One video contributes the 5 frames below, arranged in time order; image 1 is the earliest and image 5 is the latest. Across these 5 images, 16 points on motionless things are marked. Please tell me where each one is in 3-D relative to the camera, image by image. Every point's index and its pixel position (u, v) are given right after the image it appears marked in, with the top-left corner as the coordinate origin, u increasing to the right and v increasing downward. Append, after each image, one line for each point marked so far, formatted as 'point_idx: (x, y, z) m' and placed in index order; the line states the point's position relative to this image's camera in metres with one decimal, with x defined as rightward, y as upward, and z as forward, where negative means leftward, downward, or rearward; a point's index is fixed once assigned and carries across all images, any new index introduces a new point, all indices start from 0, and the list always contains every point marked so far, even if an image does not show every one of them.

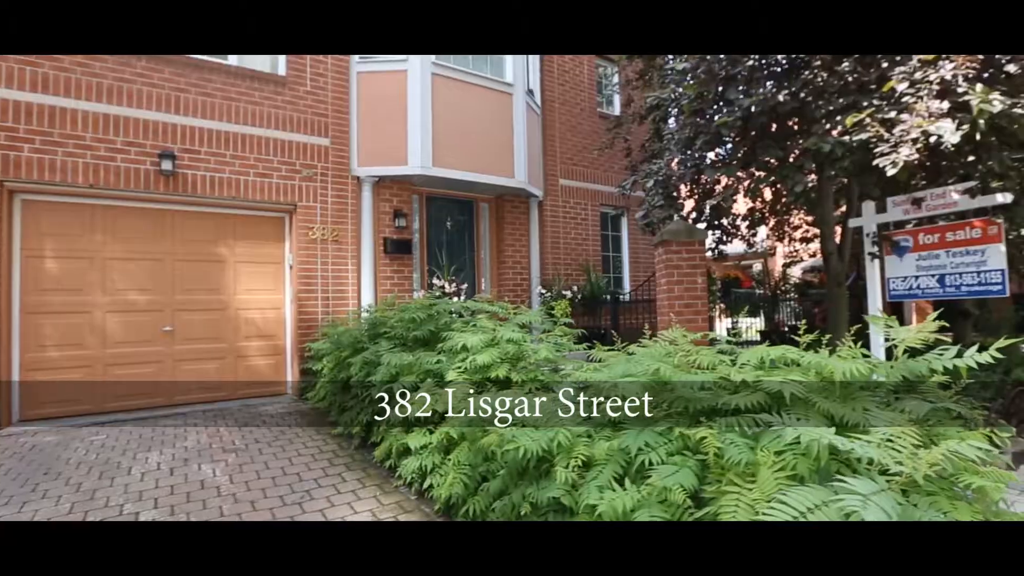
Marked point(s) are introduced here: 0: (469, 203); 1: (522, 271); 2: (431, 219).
0: (-0.7, +1.4, +8.5) m
1: (0.0, +0.3, +8.6) m
2: (-1.3, +1.1, +8.0) m
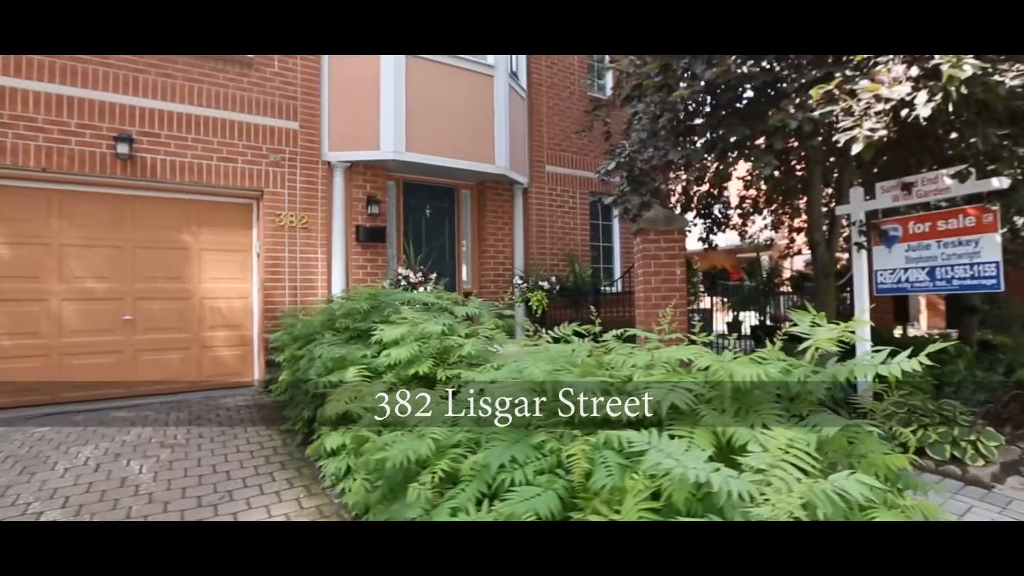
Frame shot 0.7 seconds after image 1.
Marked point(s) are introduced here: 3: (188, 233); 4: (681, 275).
0: (-1.0, +1.6, +8.2) m
1: (-0.3, +0.5, +8.3) m
2: (-1.6, +1.2, +7.8) m
3: (-4.0, +0.7, +6.3) m
4: (+1.9, +0.2, +5.8) m
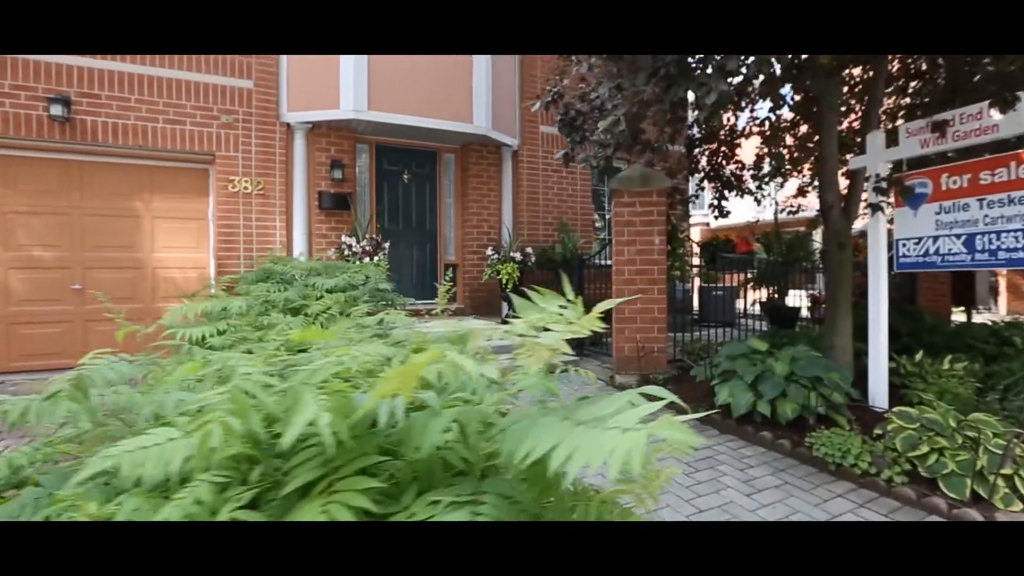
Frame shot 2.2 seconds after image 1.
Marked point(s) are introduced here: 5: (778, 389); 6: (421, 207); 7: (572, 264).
0: (-1.2, +2.0, +7.5) m
1: (-0.5, +0.8, +7.6) m
2: (-1.8, +1.6, +7.2) m
3: (-4.4, +1.0, +6.0) m
4: (+1.4, +0.4, +4.9) m
5: (+2.0, -0.8, +3.8) m
6: (-1.3, +1.2, +7.5) m
7: (+0.8, +0.3, +6.9) m
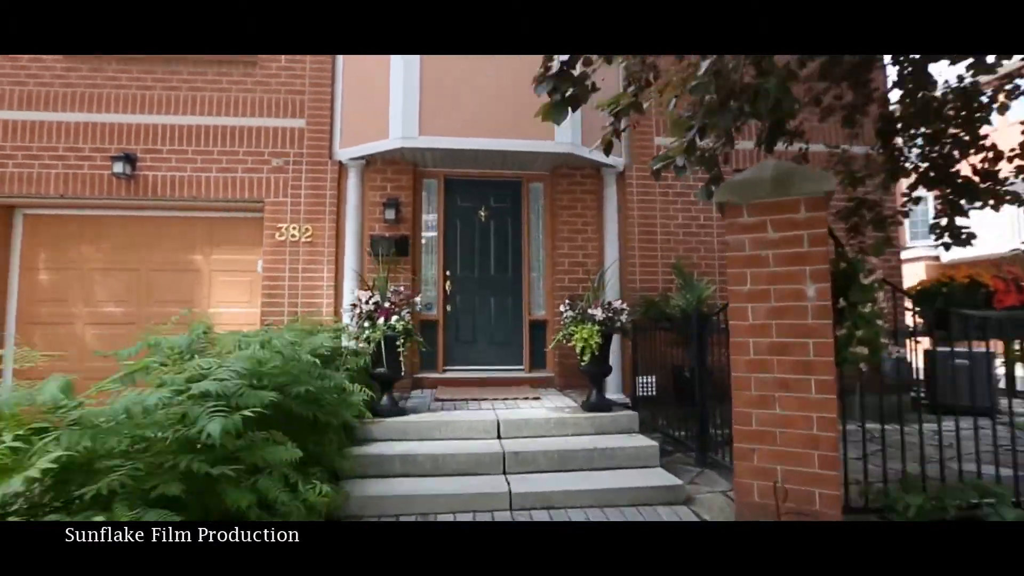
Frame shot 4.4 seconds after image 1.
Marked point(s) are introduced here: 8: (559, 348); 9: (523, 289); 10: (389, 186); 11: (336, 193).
0: (0.0, +1.3, +6.1) m
1: (+0.7, +0.1, +5.9) m
2: (-0.7, +0.9, +6.0) m
3: (-3.5, +0.4, +5.7) m
4: (+1.6, 0.0, +2.7) m
5: (+1.8, -1.2, +1.4) m
6: (-0.1, +0.5, +6.1) m
7: (+1.7, -0.3, +4.8) m
8: (+0.6, -0.7, +5.9) m
9: (+0.1, 0.0, +6.0) m
10: (-1.3, +1.1, +5.7) m
11: (-2.0, +1.1, +5.6) m
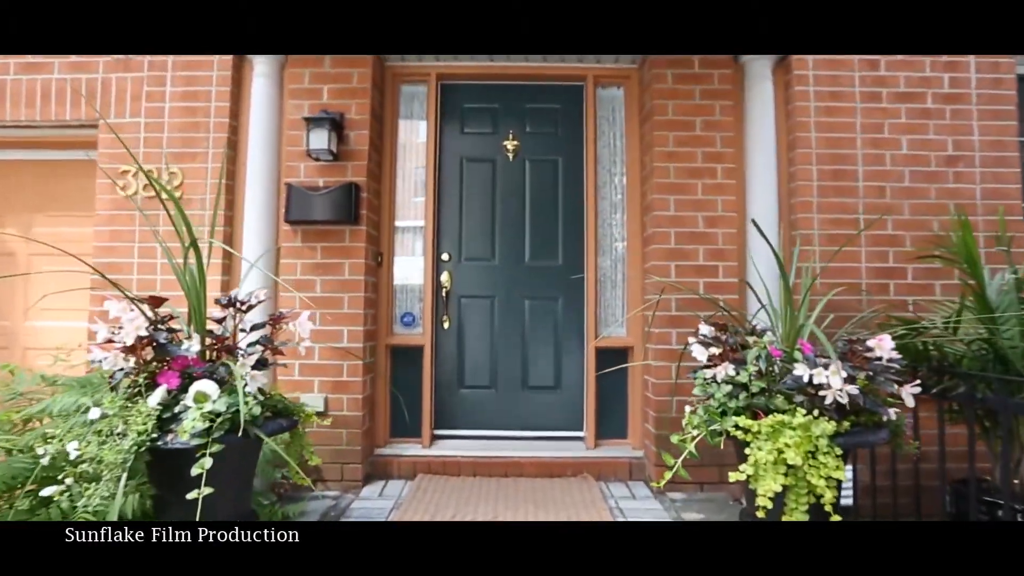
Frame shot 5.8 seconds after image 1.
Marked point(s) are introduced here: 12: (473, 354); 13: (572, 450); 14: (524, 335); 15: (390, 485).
0: (+0.3, +1.3, +3.3) m
1: (+1.0, +0.2, +3.0) m
2: (-0.4, +0.9, +3.2) m
3: (-3.2, +0.4, +3.2) m
4: (+1.6, -0.1, -0.3) m
5: (+1.6, -1.3, -1.5) m
6: (+0.2, +0.5, +3.2) m
7: (+1.8, -0.3, +1.8) m
8: (+0.9, -0.7, +3.0) m
9: (+0.4, 0.0, +3.2) m
10: (-1.1, +1.2, +3.0) m
11: (-1.7, +1.1, +3.0) m
12: (-0.2, -0.4, +3.2) m
13: (+0.4, -0.9, +3.0) m
14: (+0.1, -0.3, +3.2) m
15: (-0.7, -1.1, +2.9) m
